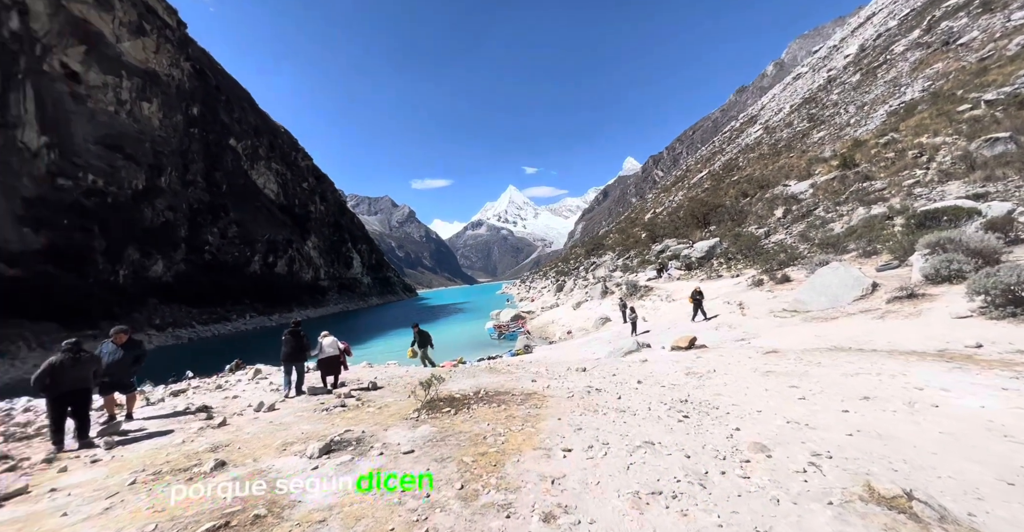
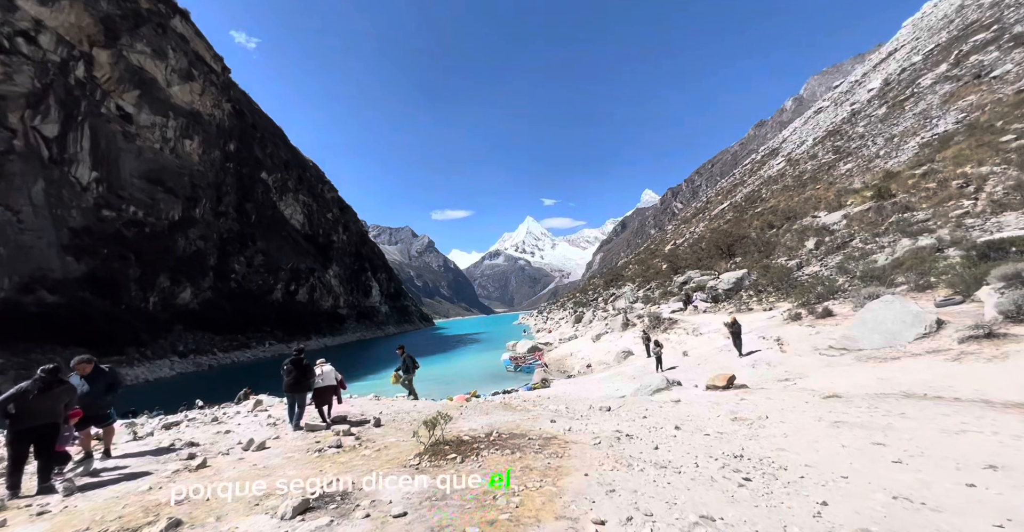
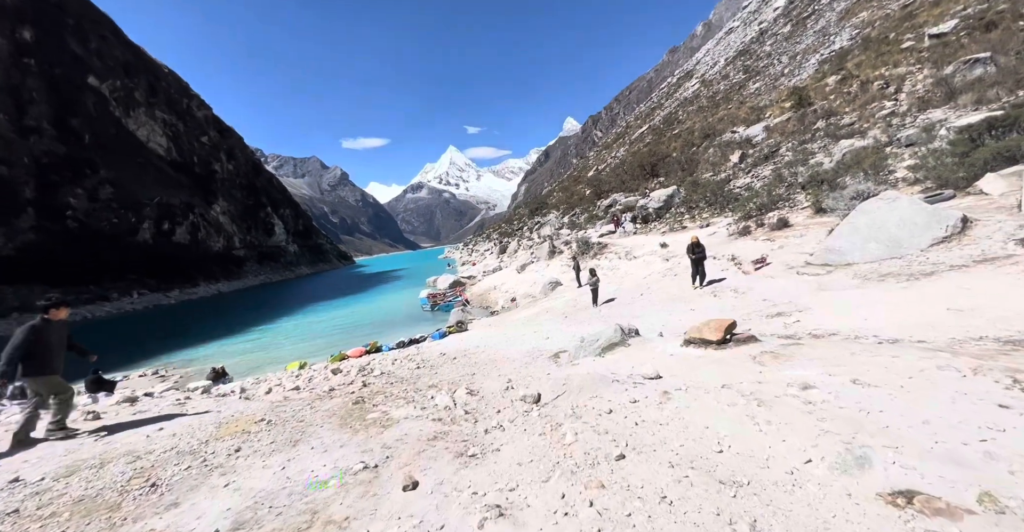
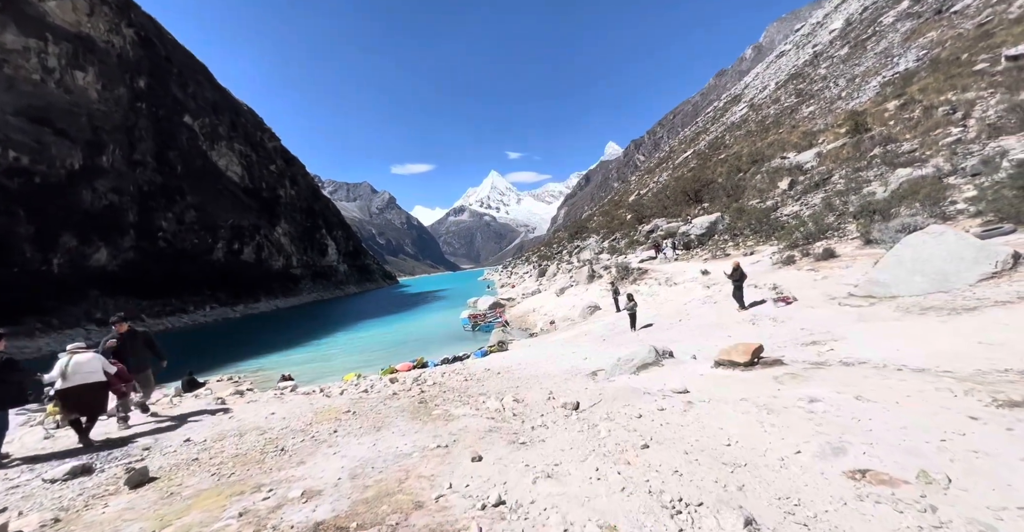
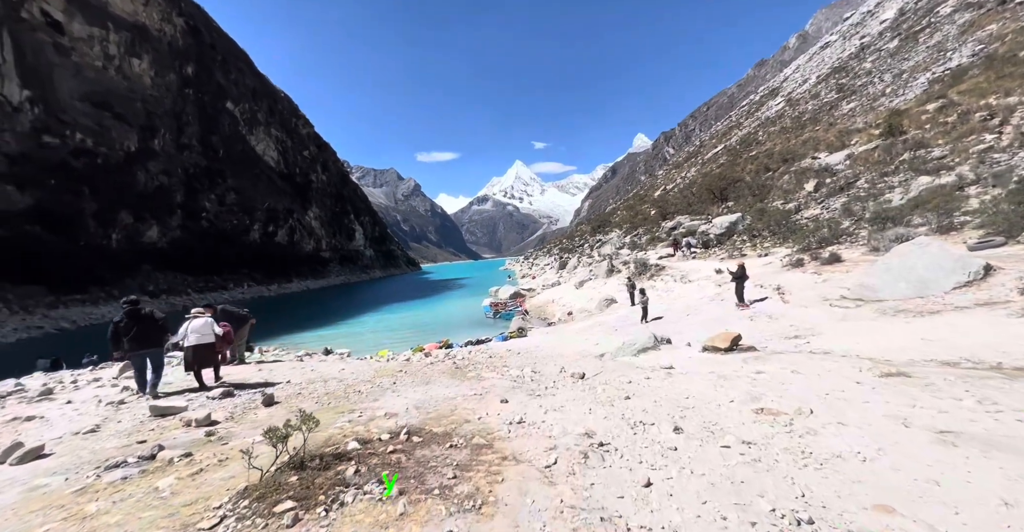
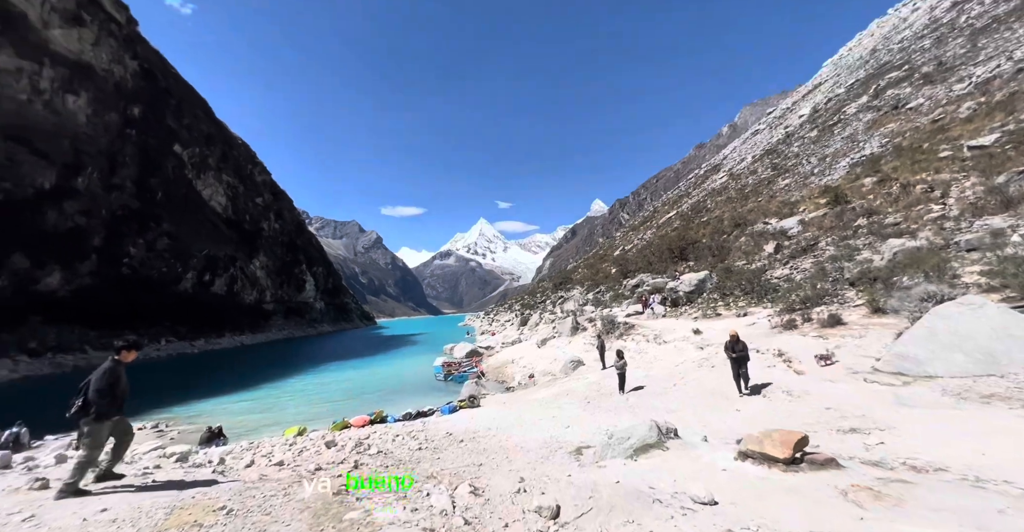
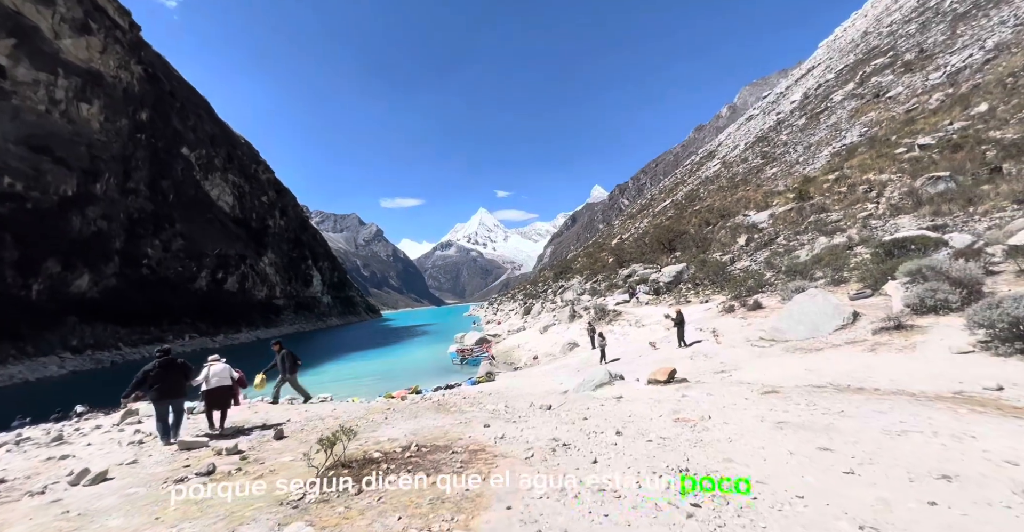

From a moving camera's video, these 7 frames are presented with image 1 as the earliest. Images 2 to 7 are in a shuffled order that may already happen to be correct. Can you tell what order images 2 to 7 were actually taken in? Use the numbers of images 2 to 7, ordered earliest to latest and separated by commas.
2, 7, 5, 4, 3, 6
